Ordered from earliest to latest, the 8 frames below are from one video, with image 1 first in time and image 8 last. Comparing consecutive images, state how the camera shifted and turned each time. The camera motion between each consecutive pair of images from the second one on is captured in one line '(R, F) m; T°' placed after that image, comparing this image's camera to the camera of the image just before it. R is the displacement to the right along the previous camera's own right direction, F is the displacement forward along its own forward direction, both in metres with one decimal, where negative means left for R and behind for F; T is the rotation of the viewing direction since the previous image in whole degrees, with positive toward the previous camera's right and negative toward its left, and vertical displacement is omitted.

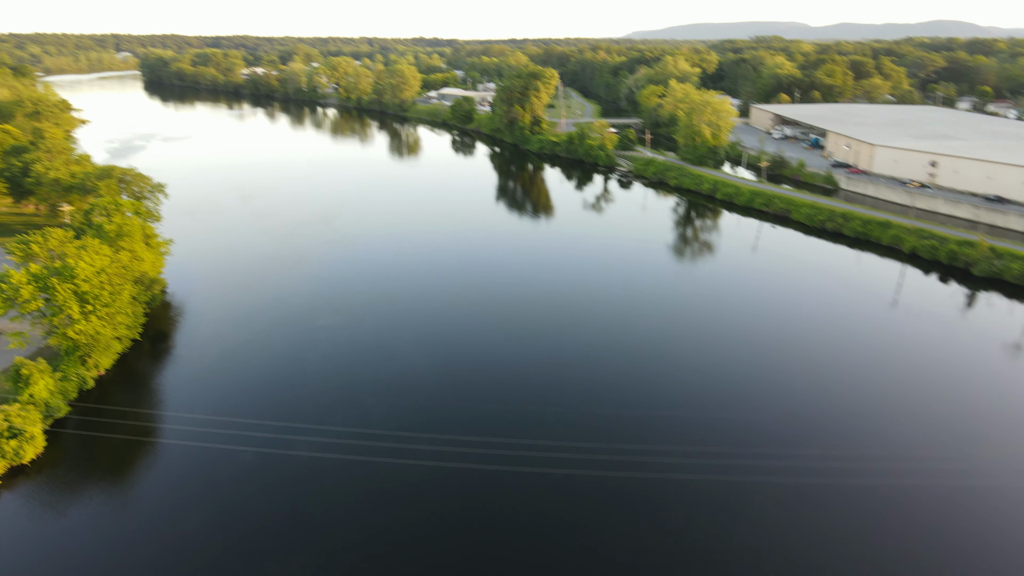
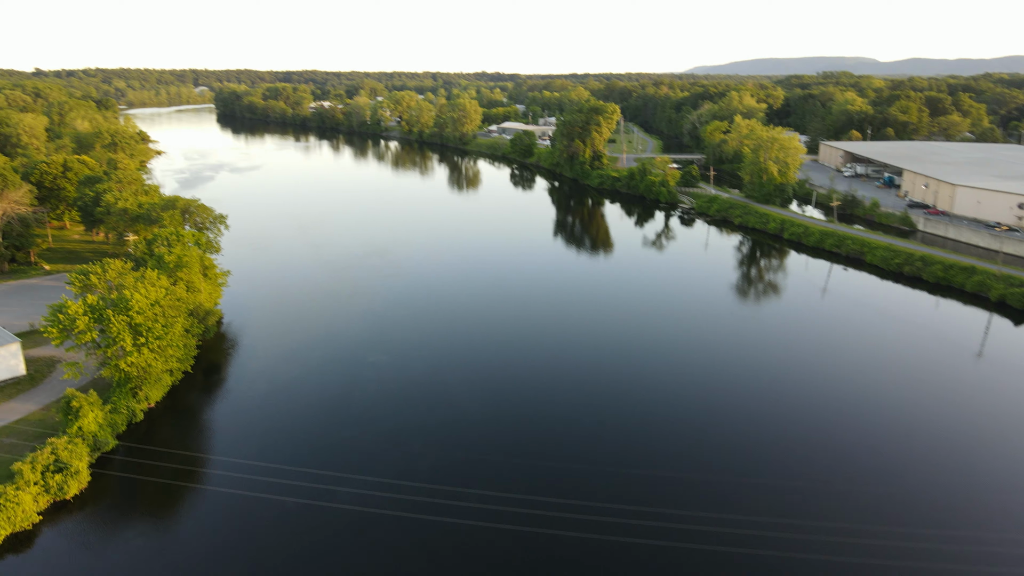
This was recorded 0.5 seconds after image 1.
(-0.5, +1.5) m; -5°
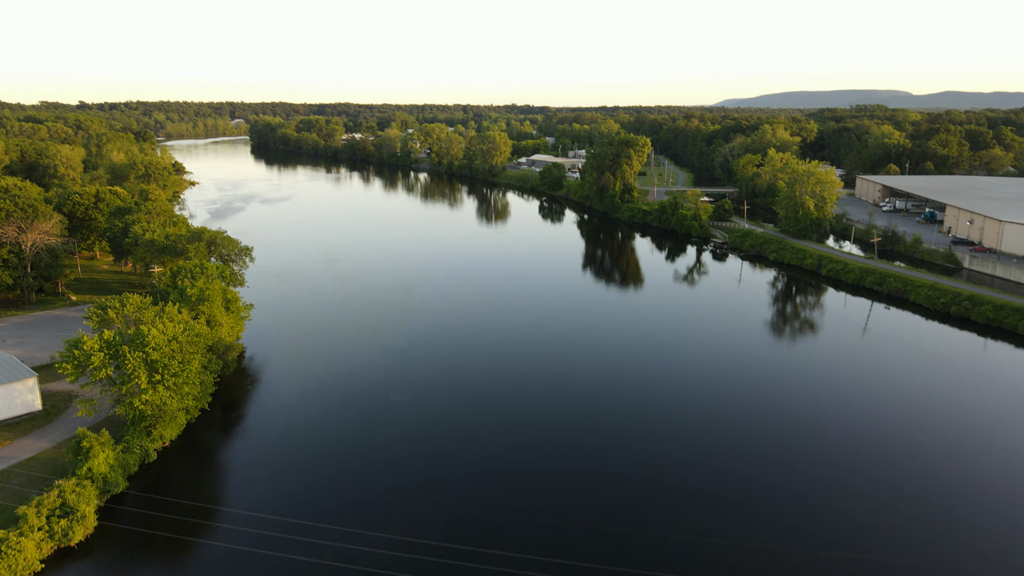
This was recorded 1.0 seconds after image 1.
(-0.1, +1.1) m; -3°
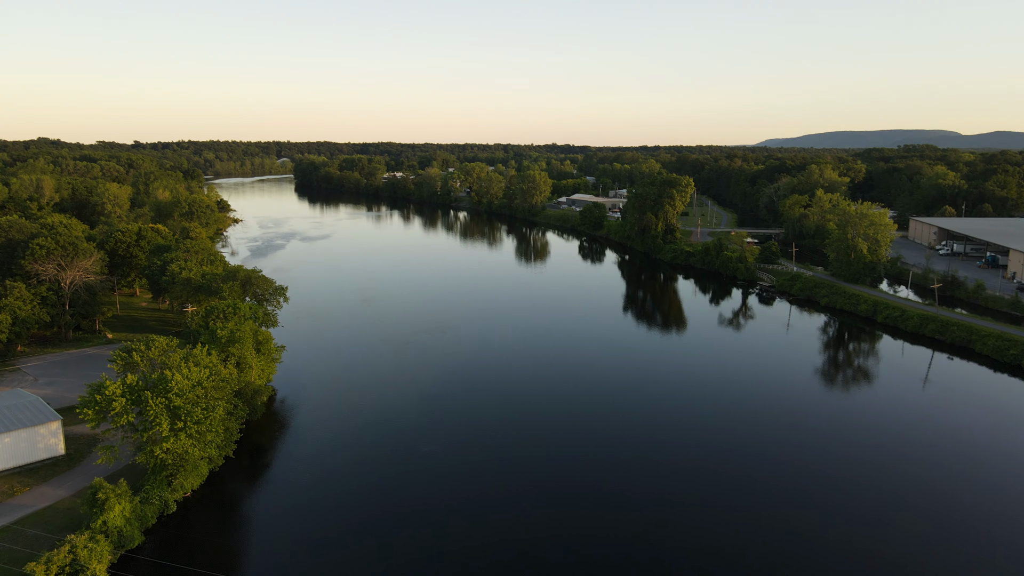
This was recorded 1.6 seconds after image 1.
(-0.3, +1.4) m; -4°
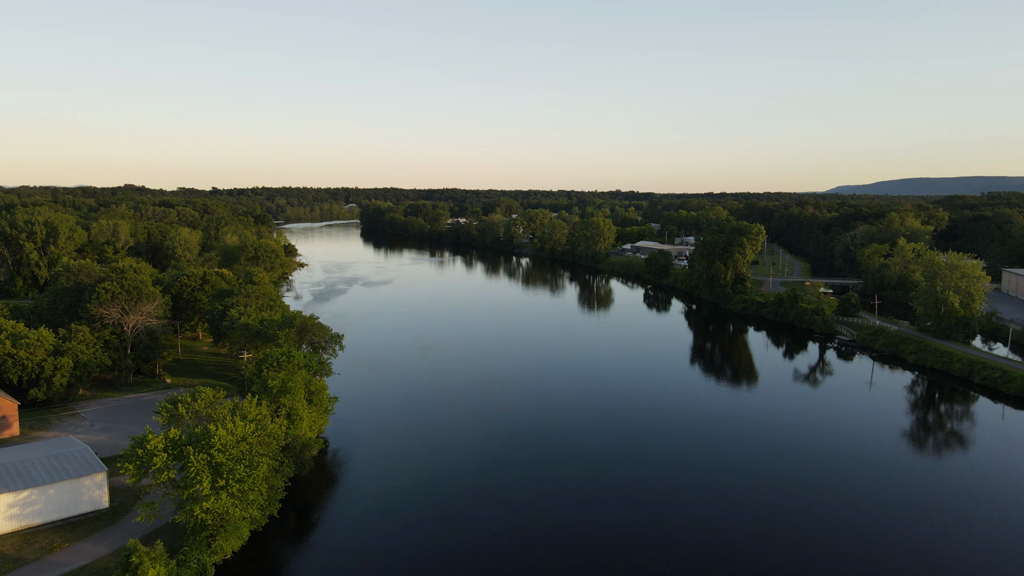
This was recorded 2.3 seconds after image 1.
(-0.4, +1.6) m; -6°
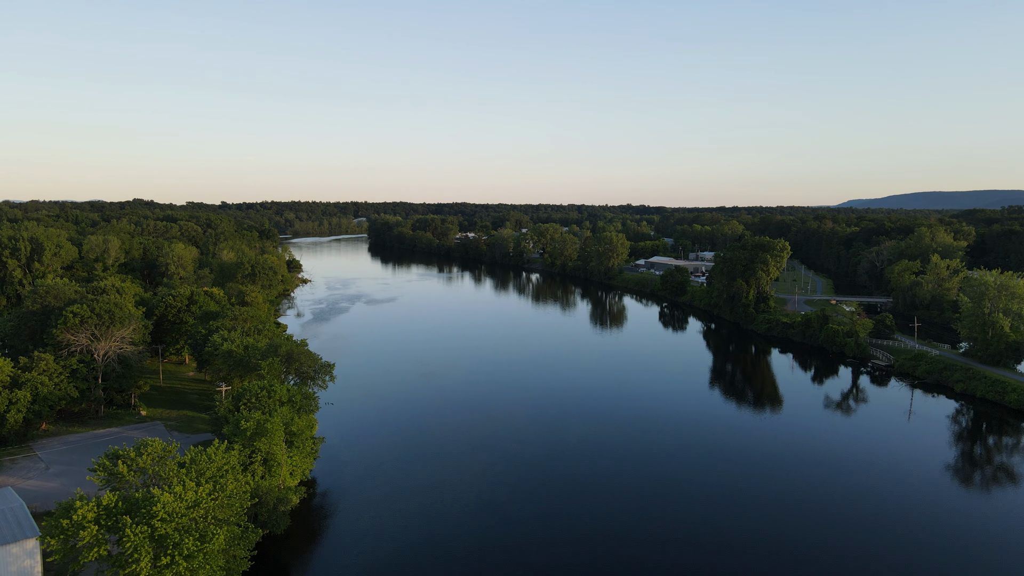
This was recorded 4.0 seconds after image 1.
(0.0, +2.6) m; -1°
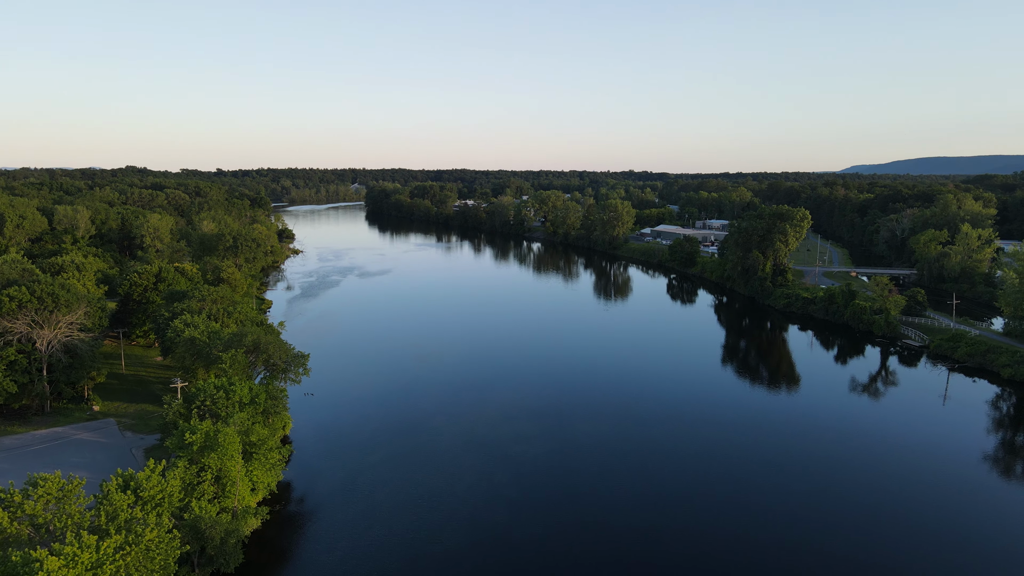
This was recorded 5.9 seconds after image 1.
(+0.1, +3.1) m; 0°
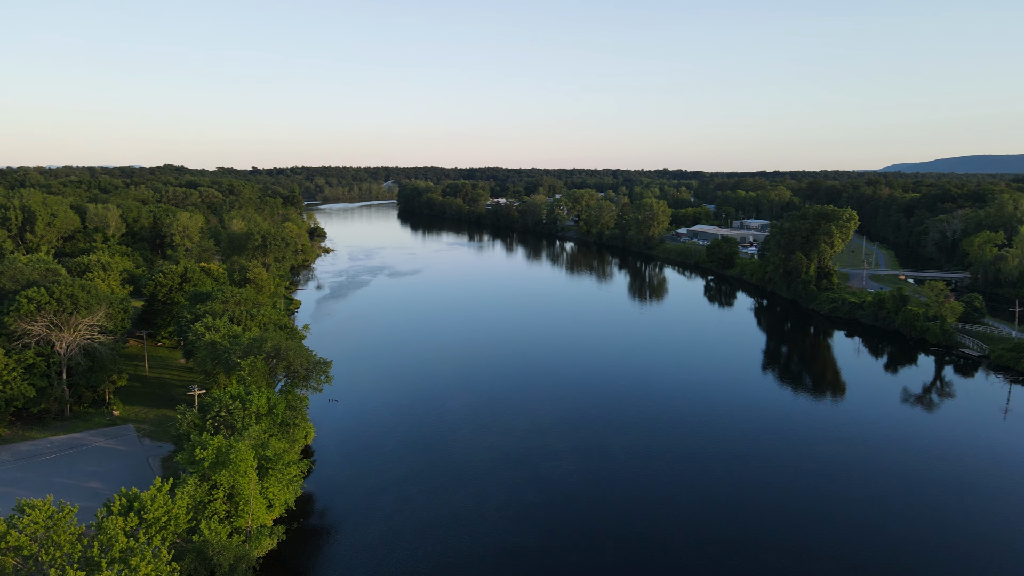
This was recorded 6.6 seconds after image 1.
(-0.1, +1.5) m; -3°
